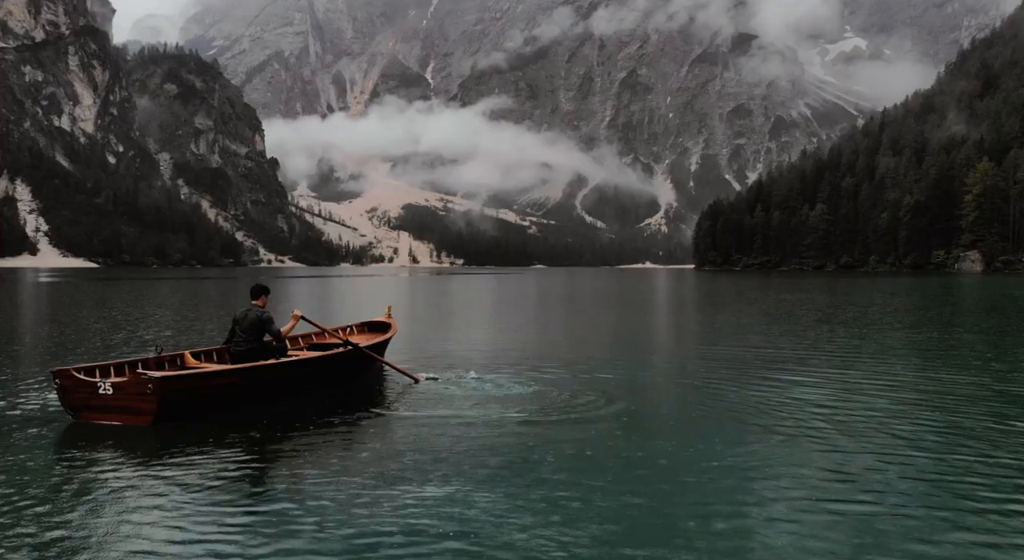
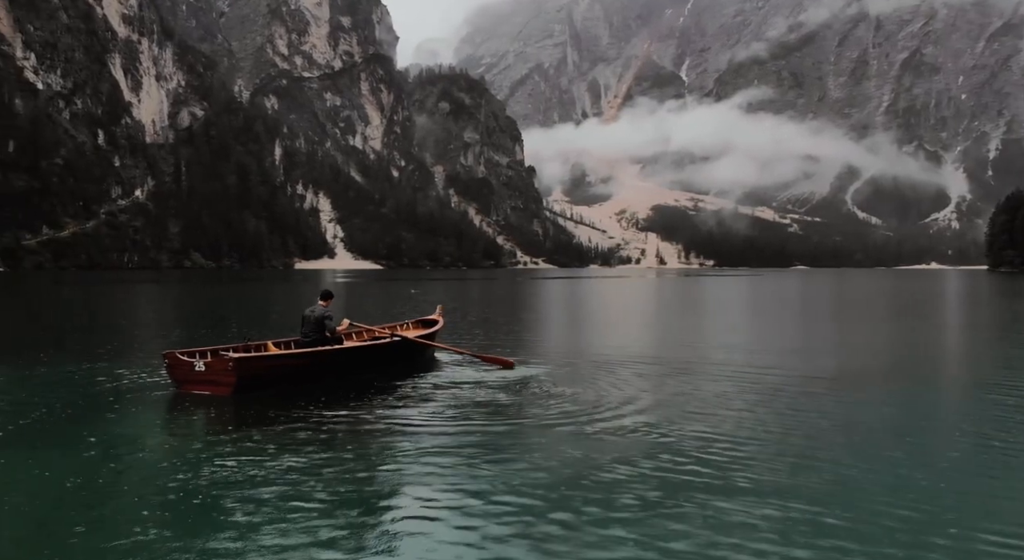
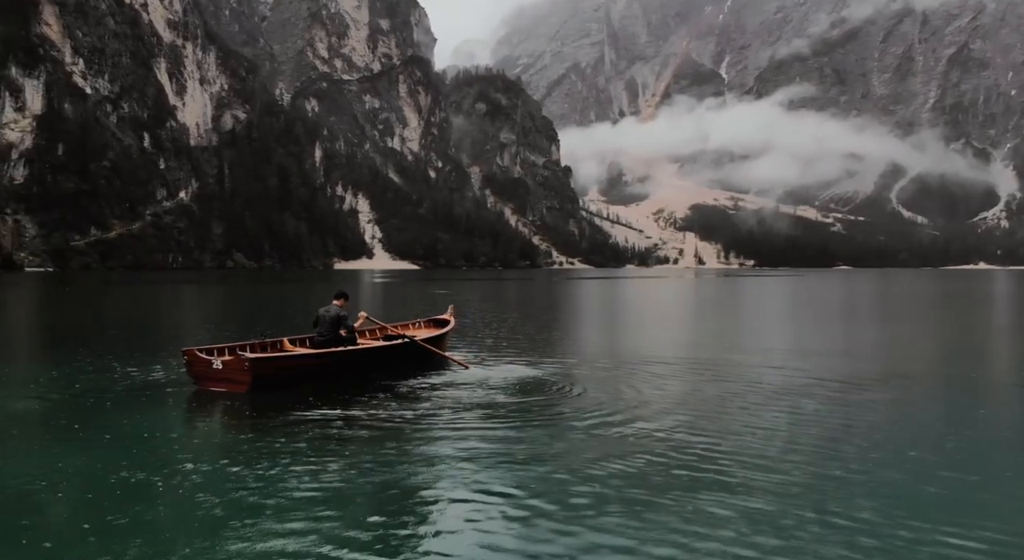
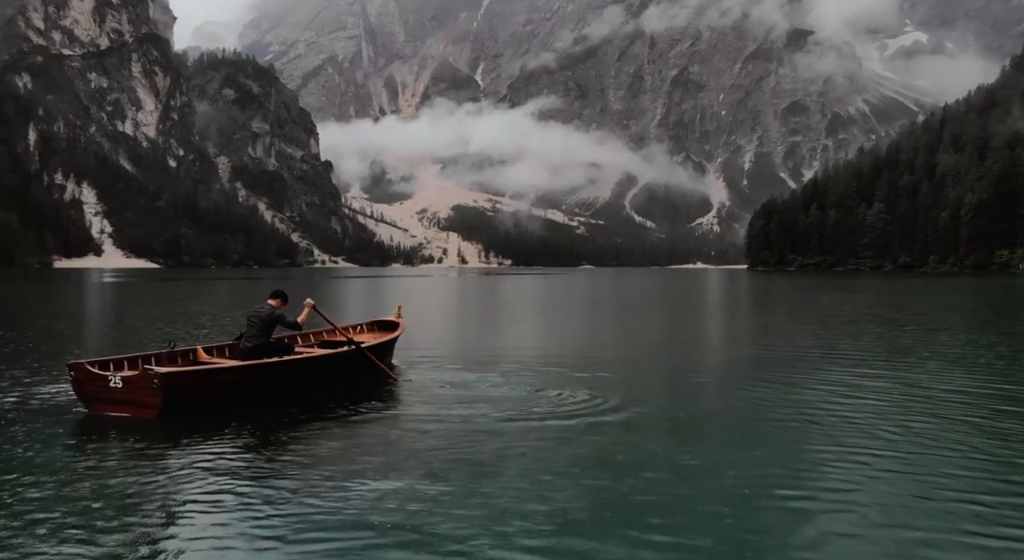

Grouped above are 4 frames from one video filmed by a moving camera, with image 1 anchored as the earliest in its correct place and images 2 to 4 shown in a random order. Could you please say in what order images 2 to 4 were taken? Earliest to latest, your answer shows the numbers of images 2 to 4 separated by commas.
4, 2, 3
